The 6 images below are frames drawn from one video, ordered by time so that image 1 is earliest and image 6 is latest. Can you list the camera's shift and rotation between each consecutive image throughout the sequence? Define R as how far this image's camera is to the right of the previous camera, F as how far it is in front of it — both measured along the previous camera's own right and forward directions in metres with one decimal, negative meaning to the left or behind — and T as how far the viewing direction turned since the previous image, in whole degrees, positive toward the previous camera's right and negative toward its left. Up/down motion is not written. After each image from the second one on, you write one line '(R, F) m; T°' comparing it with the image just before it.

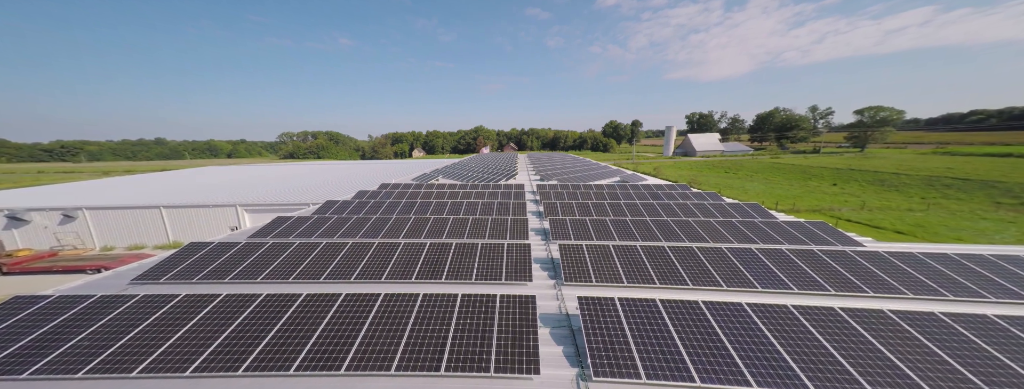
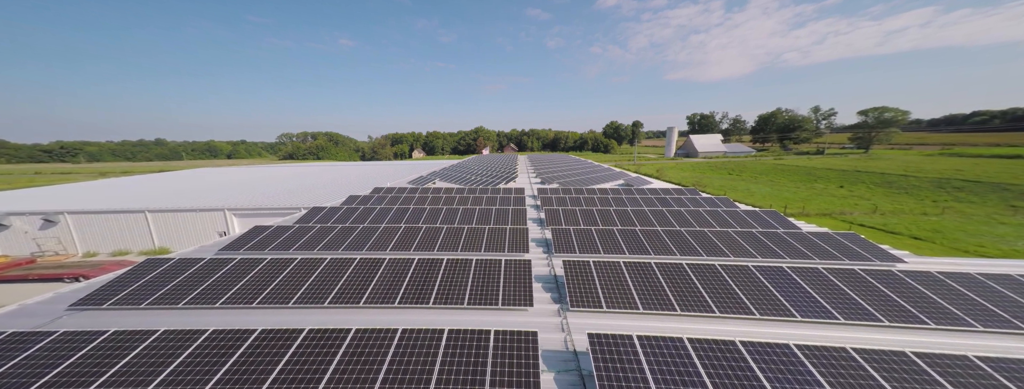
(+0.1, +1.0) m; 0°
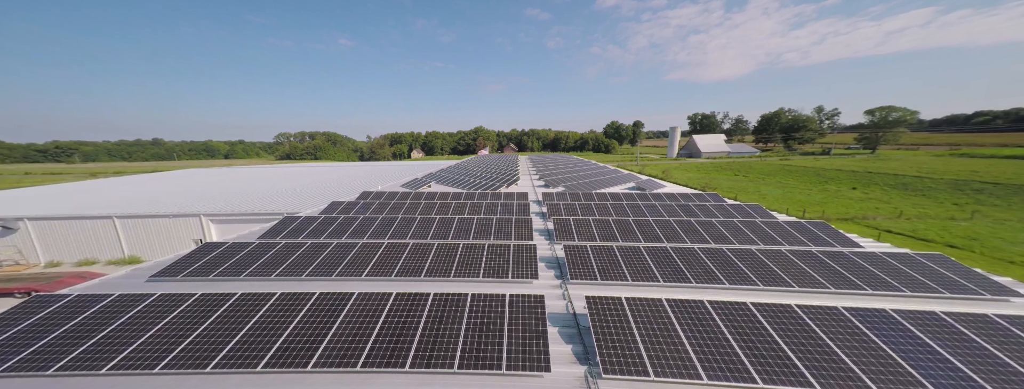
(-0.2, +1.8) m; 0°
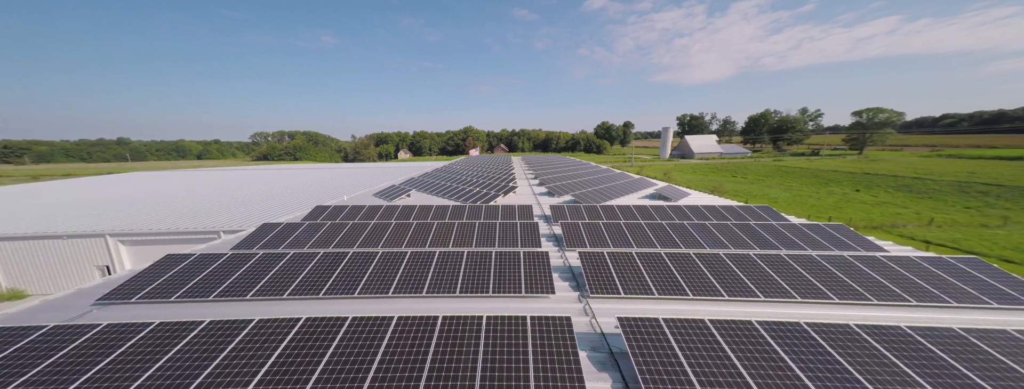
(-0.5, +3.8) m; +2°
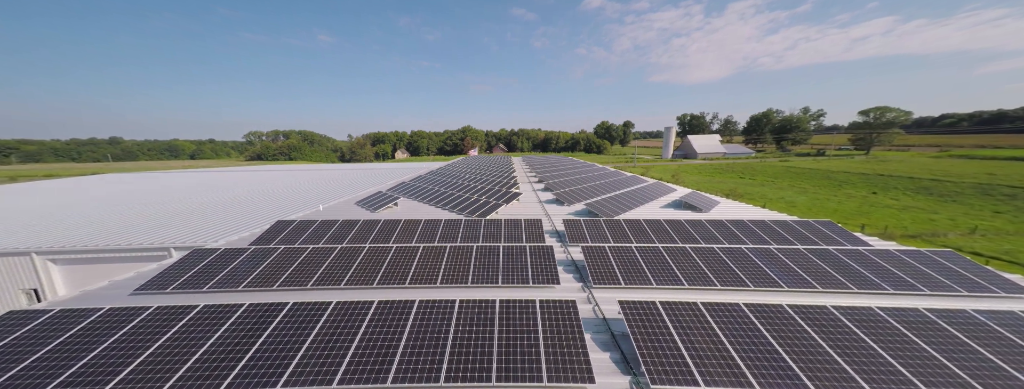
(-0.3, +2.5) m; 0°
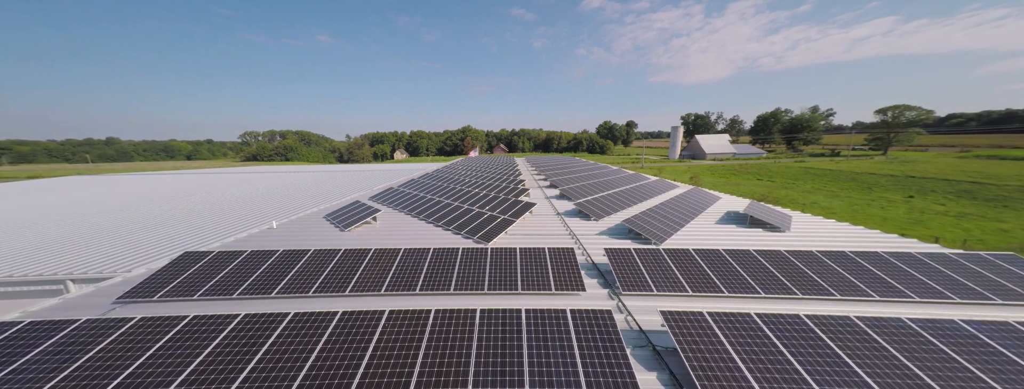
(-0.6, +3.6) m; 0°
